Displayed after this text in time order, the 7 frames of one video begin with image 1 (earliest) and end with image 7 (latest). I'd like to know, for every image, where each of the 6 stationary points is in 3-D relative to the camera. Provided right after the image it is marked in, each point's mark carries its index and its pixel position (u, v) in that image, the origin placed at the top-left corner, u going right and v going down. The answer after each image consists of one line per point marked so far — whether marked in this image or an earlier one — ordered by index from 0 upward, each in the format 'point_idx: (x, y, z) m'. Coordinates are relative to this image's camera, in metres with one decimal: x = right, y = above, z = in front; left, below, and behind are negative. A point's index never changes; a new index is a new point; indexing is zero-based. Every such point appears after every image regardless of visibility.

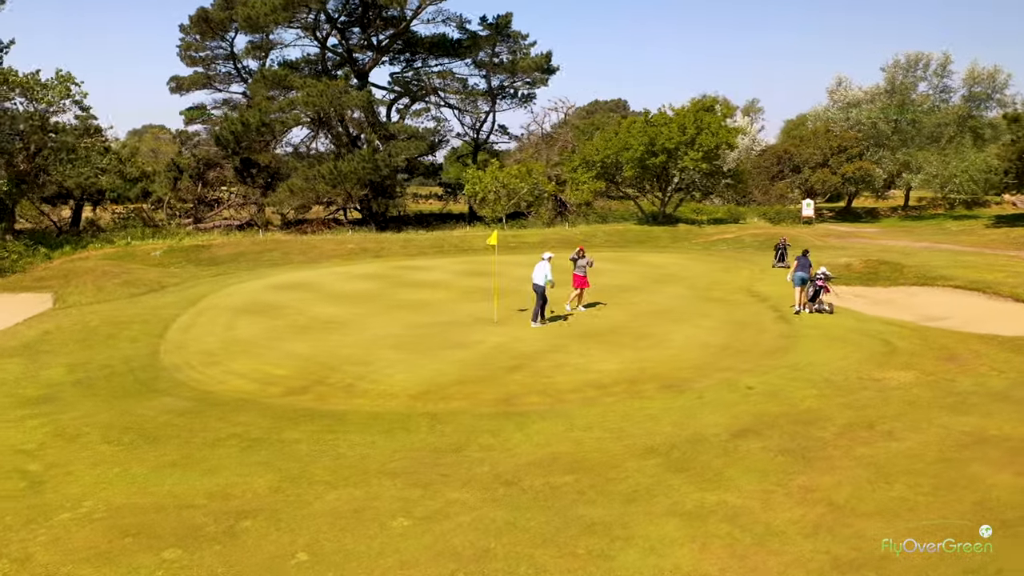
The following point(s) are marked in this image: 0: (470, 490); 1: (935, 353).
0: (-0.4, -2.2, +8.8) m
1: (+7.5, -1.2, +14.6) m
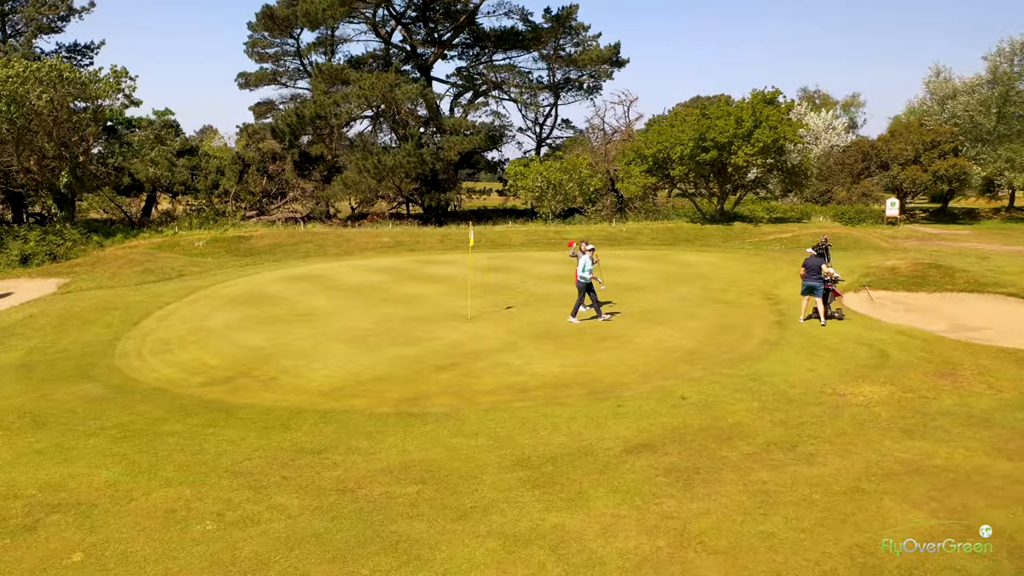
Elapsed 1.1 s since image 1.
0: (-2.1, -2.1, +8.2) m
1: (+6.6, -1.3, +12.9) m
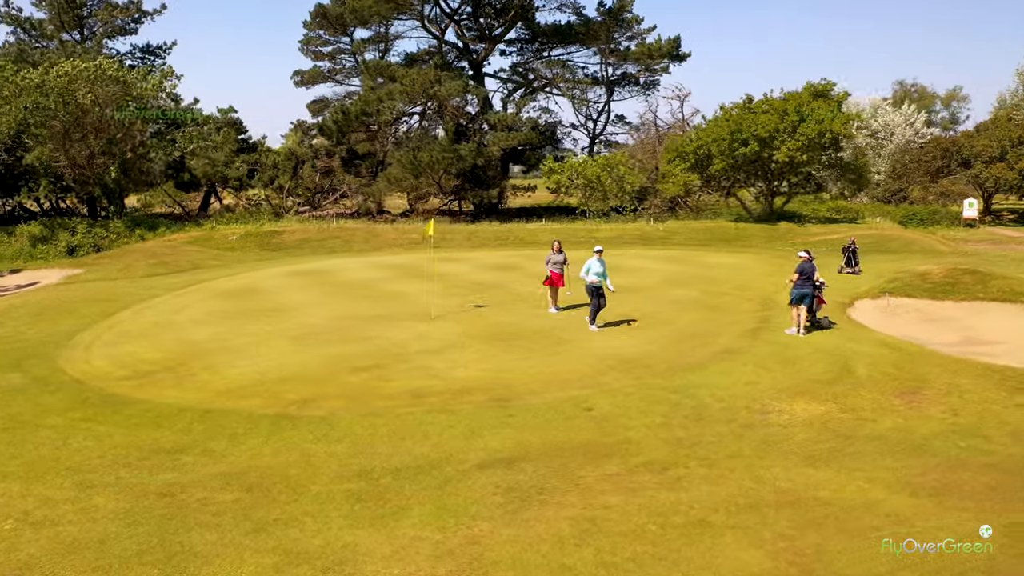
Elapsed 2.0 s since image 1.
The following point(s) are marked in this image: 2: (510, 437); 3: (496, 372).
0: (-3.8, -2.0, +7.9) m
1: (+5.4, -1.4, +11.6) m
2: (0.0, -1.7, +9.4) m
3: (-0.3, -1.2, +12.0) m
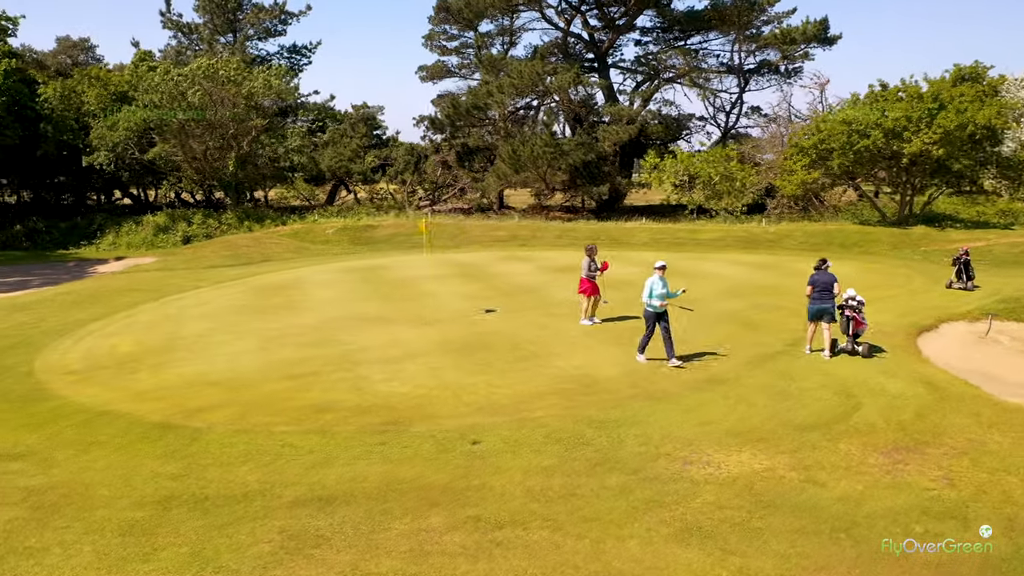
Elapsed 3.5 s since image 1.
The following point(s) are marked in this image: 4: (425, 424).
0: (-5.5, -2.0, +7.6) m
1: (+4.3, -1.7, +9.2) m
2: (-1.5, -1.8, +8.2) m
3: (-1.2, -1.3, +10.8) m
4: (-1.0, -1.6, +9.4) m
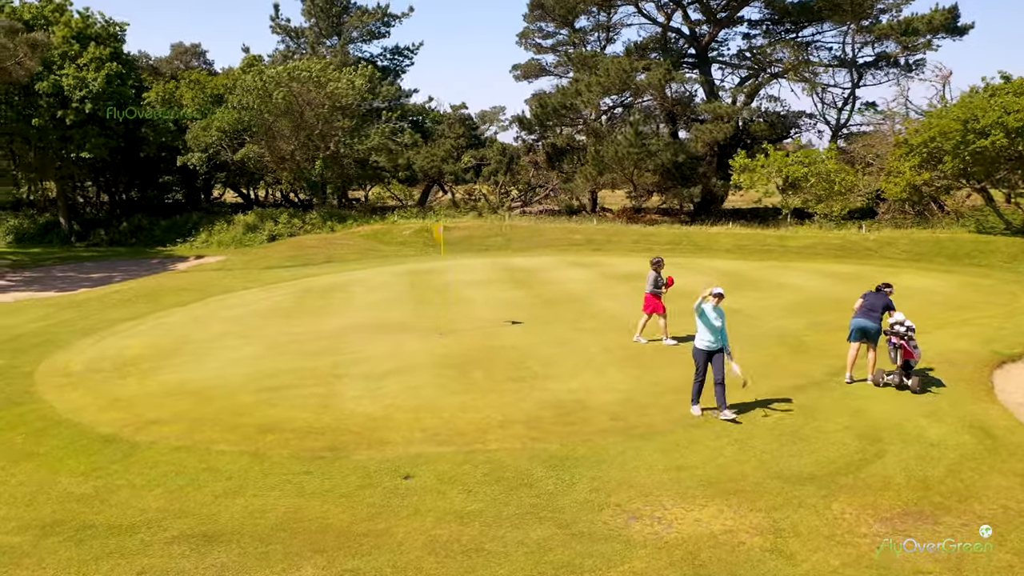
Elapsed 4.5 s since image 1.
0: (-6.3, -2.1, +7.5) m
1: (+3.6, -2.0, +7.6) m
2: (-2.2, -2.0, +7.5) m
3: (-1.5, -1.5, +10.0) m
4: (-1.5, -1.7, +8.6) m
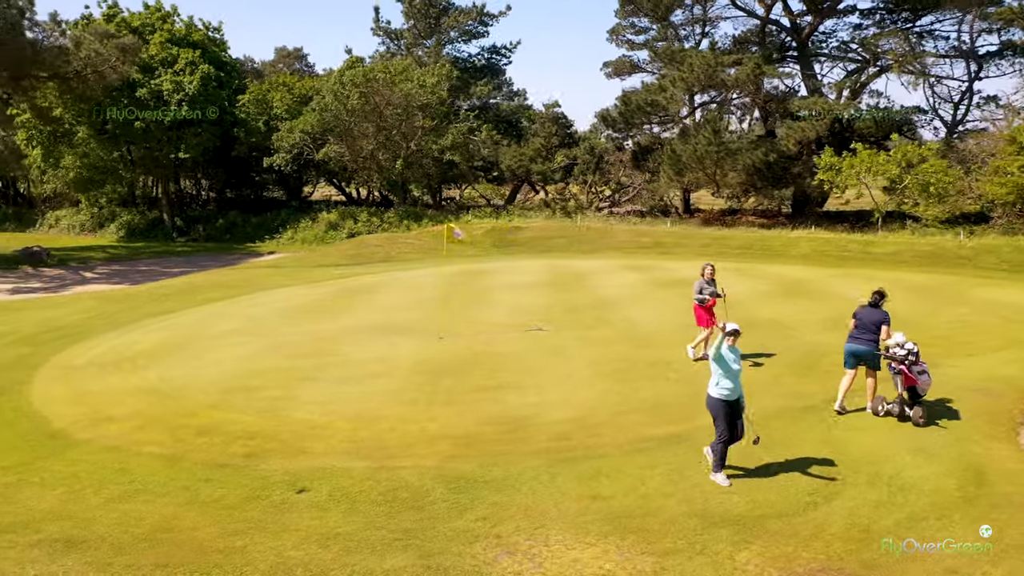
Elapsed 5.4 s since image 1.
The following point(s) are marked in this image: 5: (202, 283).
0: (-7.2, -2.0, +8.1) m
1: (+2.6, -2.1, +6.6) m
2: (-3.3, -2.0, +7.4) m
3: (-2.1, -1.5, +9.8) m
4: (-2.4, -1.8, +8.4) m
5: (-7.5, +0.1, +20.1) m
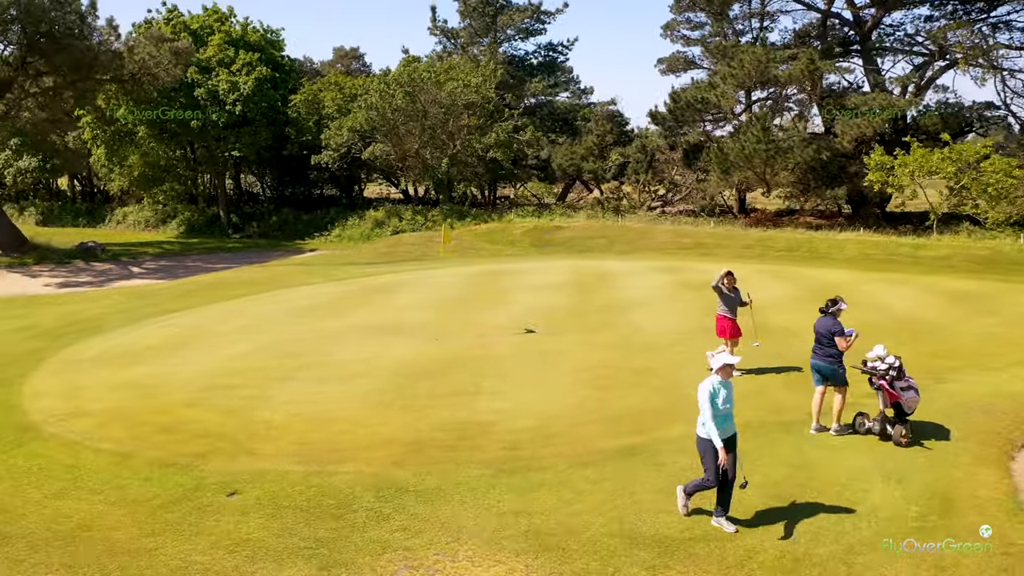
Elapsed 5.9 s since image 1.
0: (-7.8, -1.9, +8.5) m
1: (+1.8, -2.2, +6.2) m
2: (-3.9, -2.0, +7.5) m
3: (-2.6, -1.5, +9.7) m
4: (-2.9, -1.8, +8.4) m
5: (-7.0, +0.2, +20.5) m
